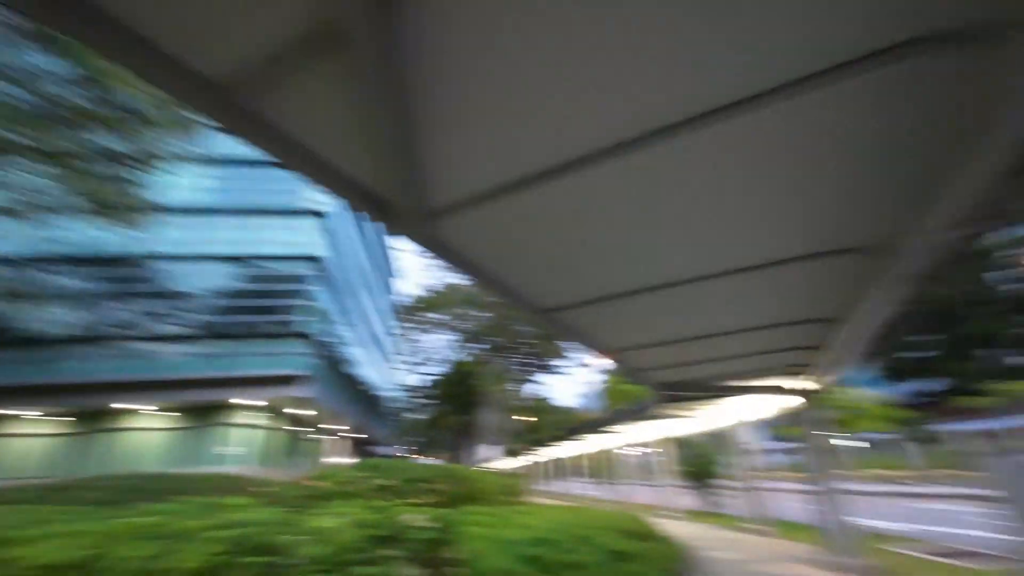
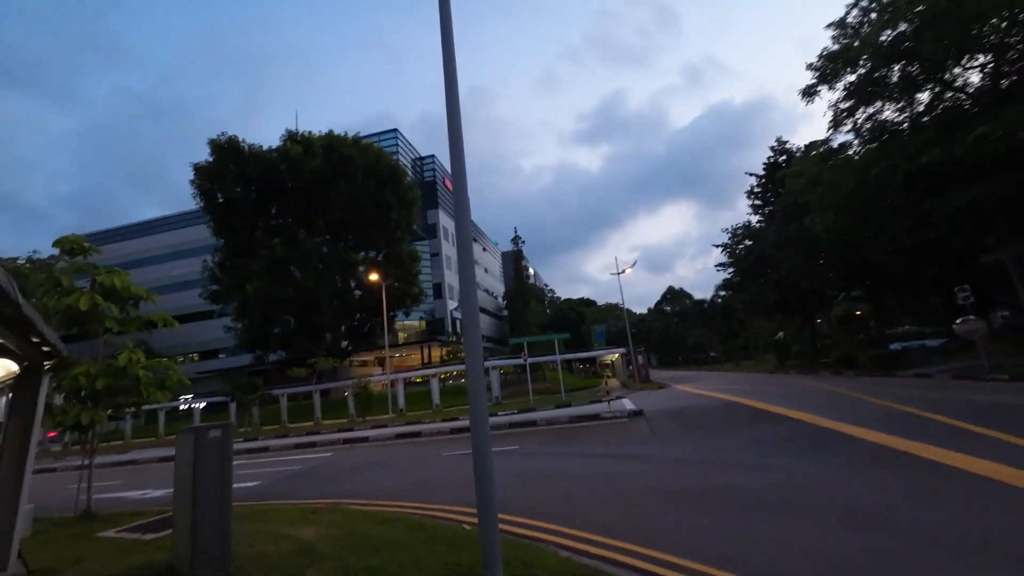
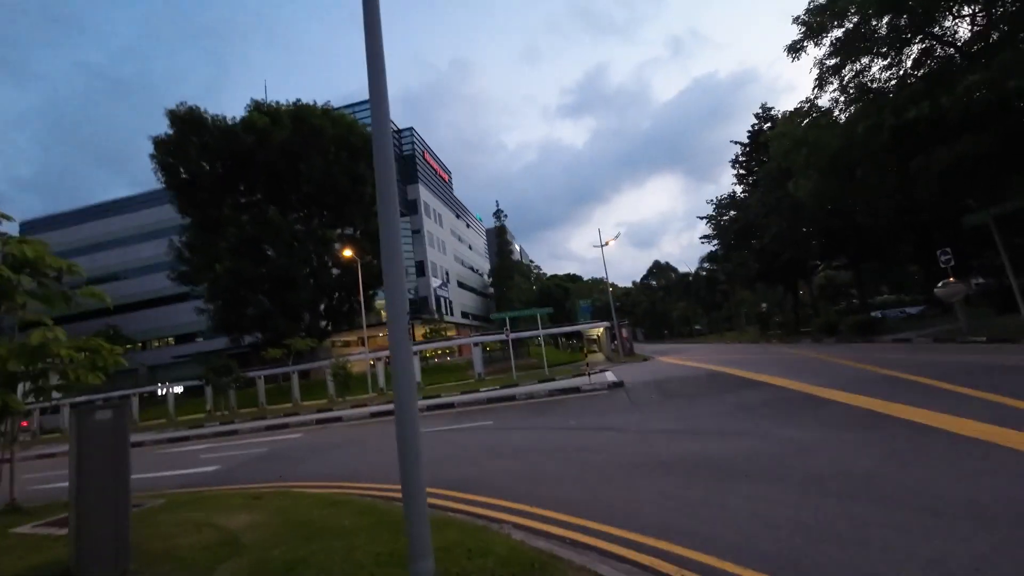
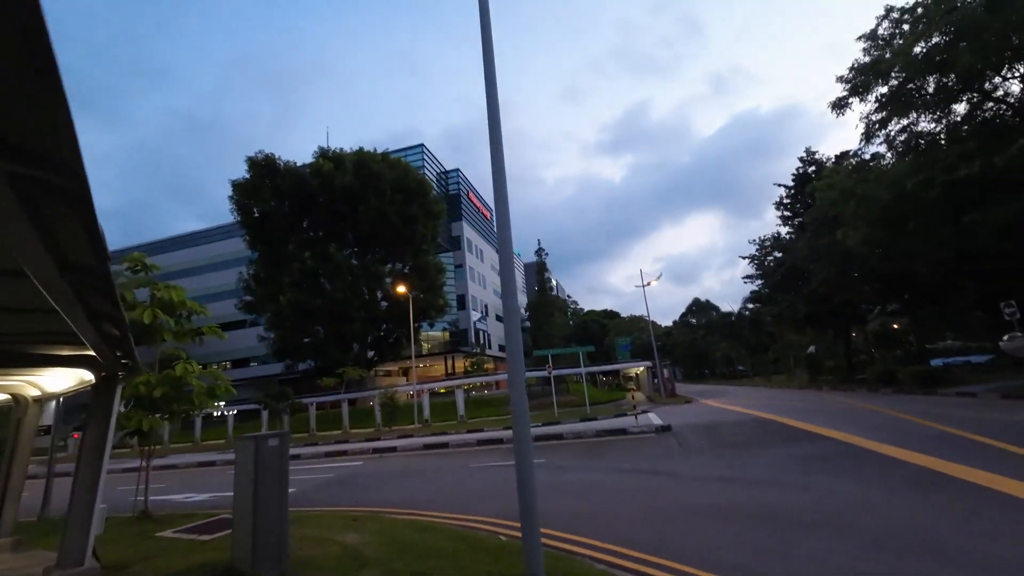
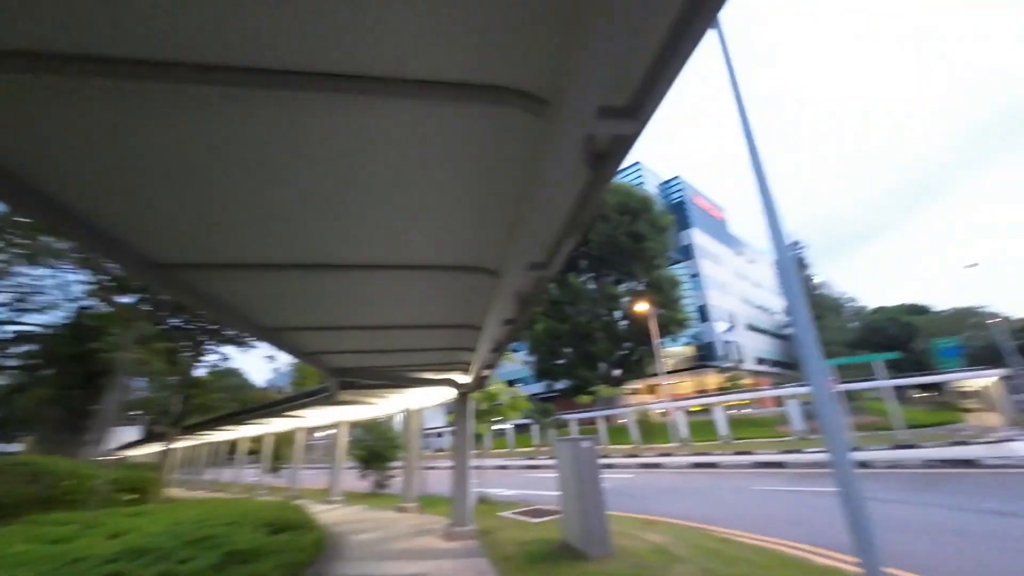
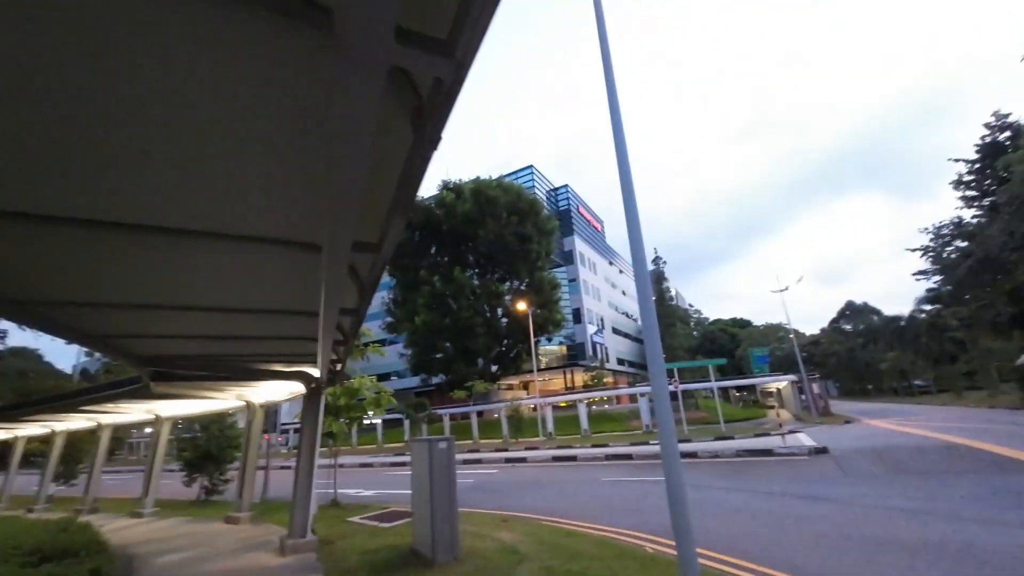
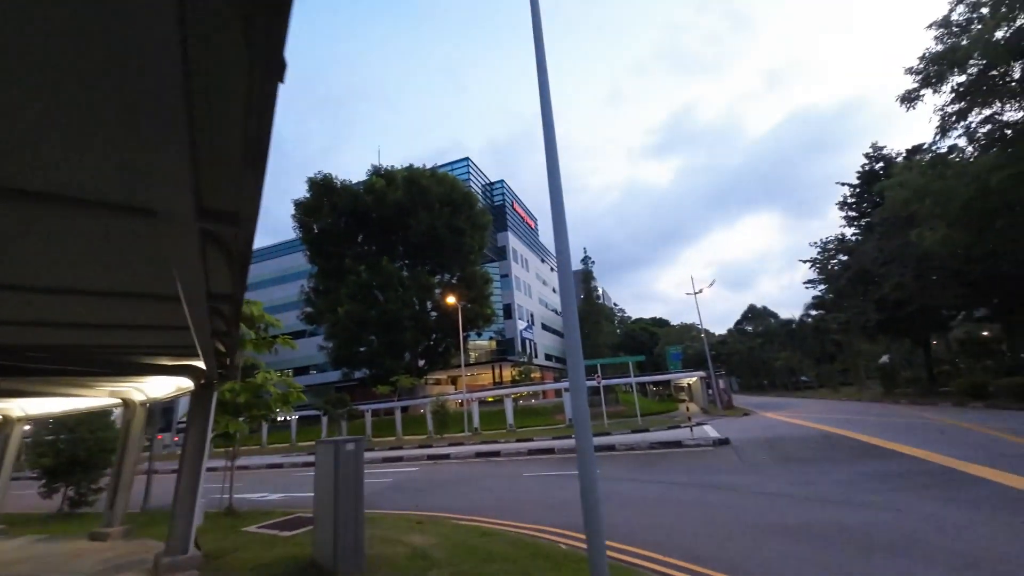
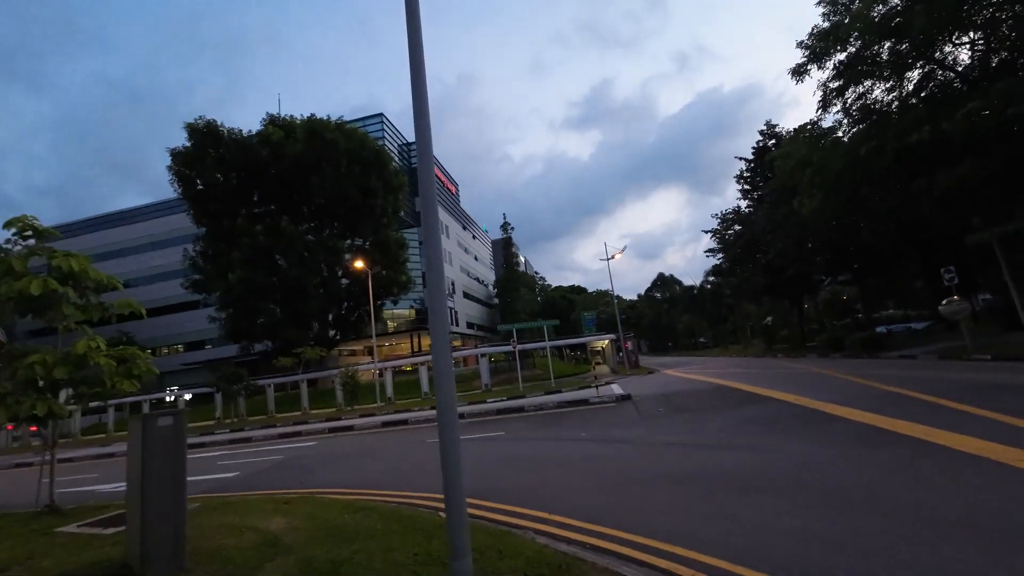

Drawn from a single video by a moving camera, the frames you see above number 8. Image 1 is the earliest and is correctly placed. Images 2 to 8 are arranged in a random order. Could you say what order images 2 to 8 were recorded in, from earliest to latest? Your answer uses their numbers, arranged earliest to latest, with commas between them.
5, 6, 7, 4, 2, 8, 3
